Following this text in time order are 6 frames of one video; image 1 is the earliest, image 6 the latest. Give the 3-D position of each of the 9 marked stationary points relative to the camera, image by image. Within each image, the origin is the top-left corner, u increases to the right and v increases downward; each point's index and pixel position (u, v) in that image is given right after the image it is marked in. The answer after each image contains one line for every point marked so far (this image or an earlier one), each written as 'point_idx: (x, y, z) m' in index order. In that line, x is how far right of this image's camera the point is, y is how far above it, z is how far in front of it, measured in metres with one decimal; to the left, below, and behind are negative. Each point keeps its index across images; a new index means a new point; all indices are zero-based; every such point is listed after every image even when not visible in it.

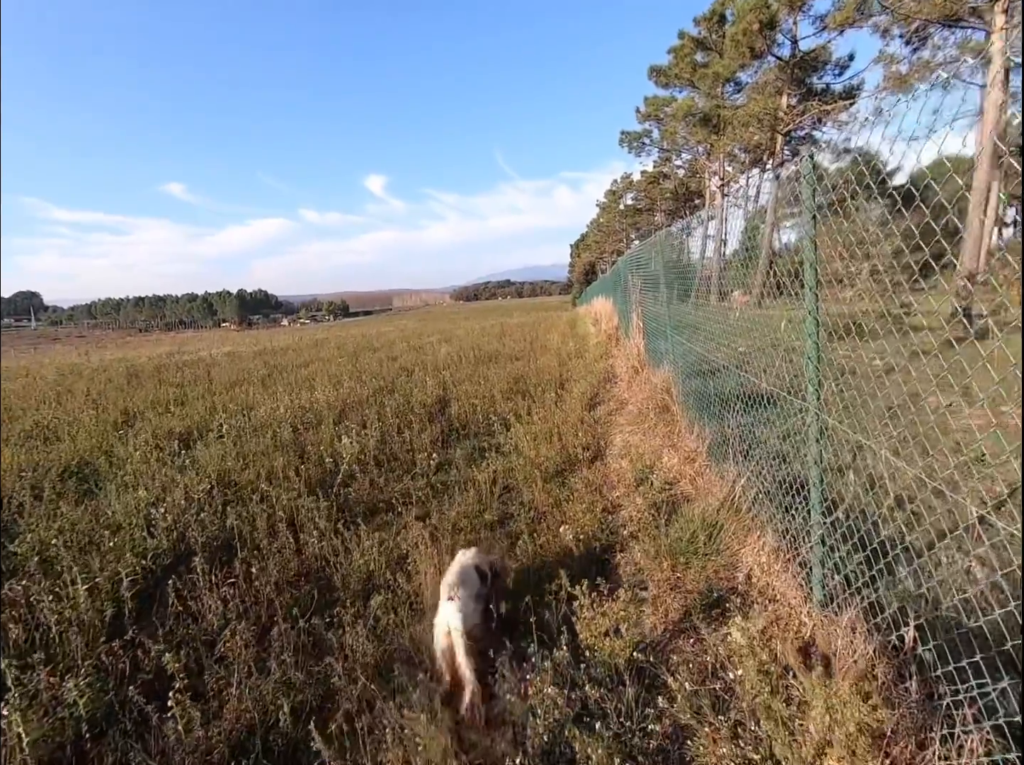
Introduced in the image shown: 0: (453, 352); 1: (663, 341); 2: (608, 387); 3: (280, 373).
0: (-1.0, +0.5, +9.4) m
1: (+1.8, +0.4, +6.0) m
2: (+1.2, -0.1, +6.3) m
3: (-3.4, +0.1, +7.8) m
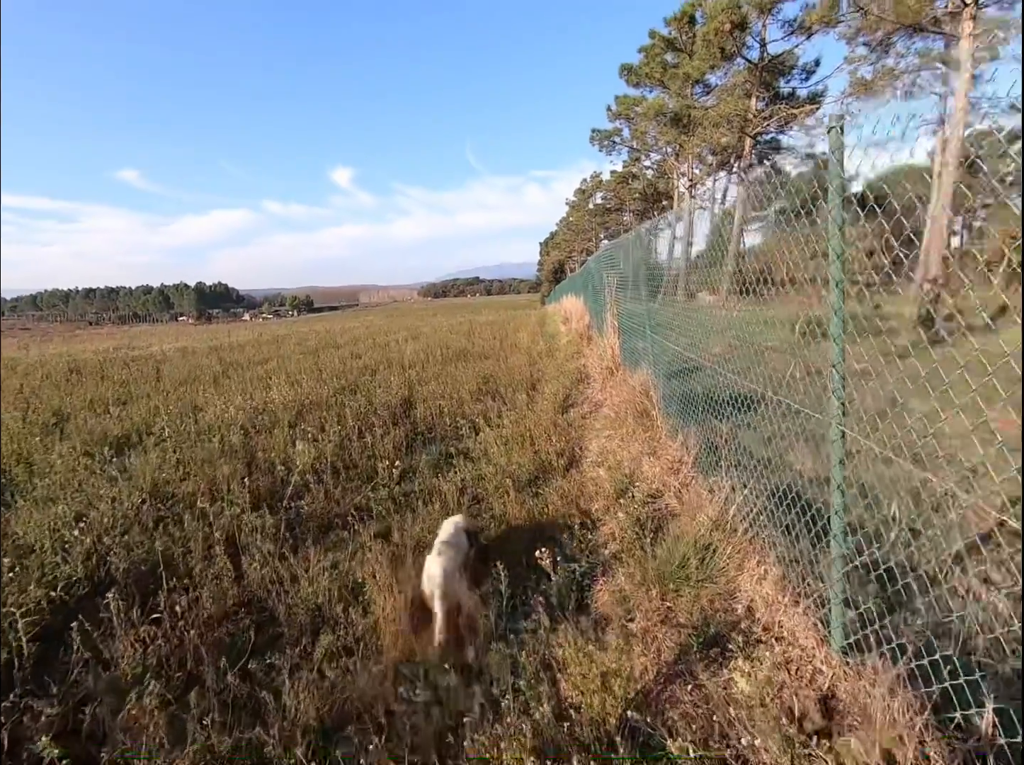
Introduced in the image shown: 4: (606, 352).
0: (-1.6, +0.5, +9.1) m
1: (+1.5, +0.4, +5.8) m
2: (+0.8, -0.1, +6.2) m
3: (-3.8, +0.1, +7.4) m
4: (+1.3, +0.3, +7.1) m
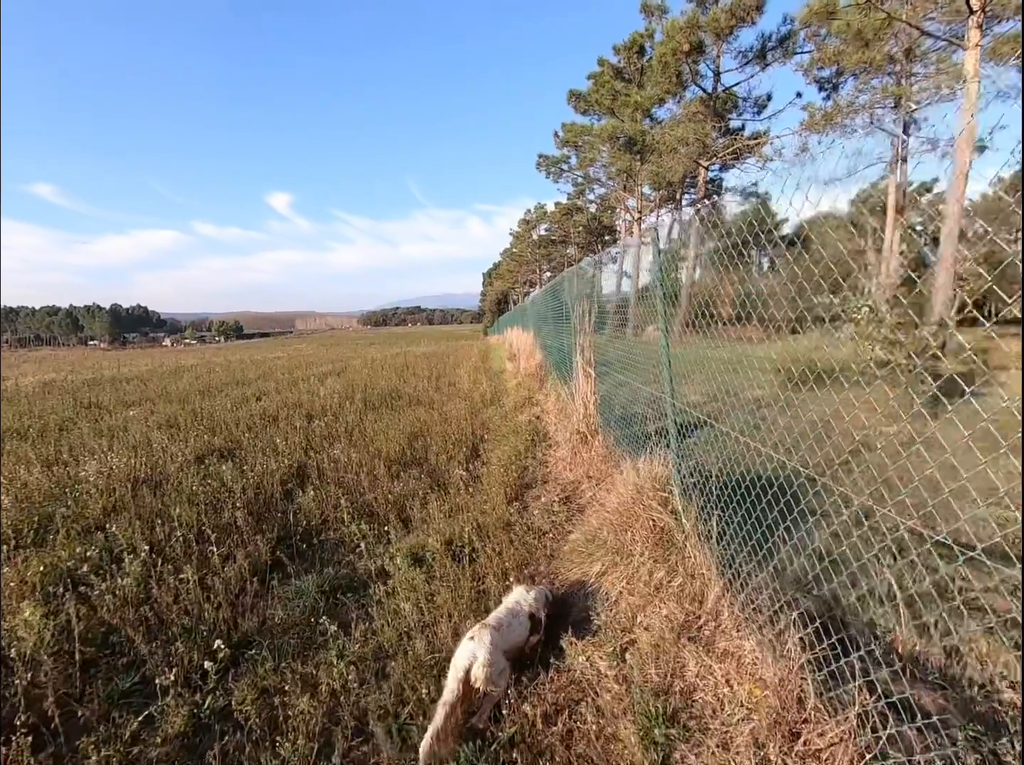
0: (-2.4, -0.1, +7.6) m
1: (+0.9, -0.1, +4.7) m
2: (+0.2, -0.7, +4.9) m
3: (-4.5, -0.4, +5.6) m
4: (+0.6, -0.3, +5.9) m
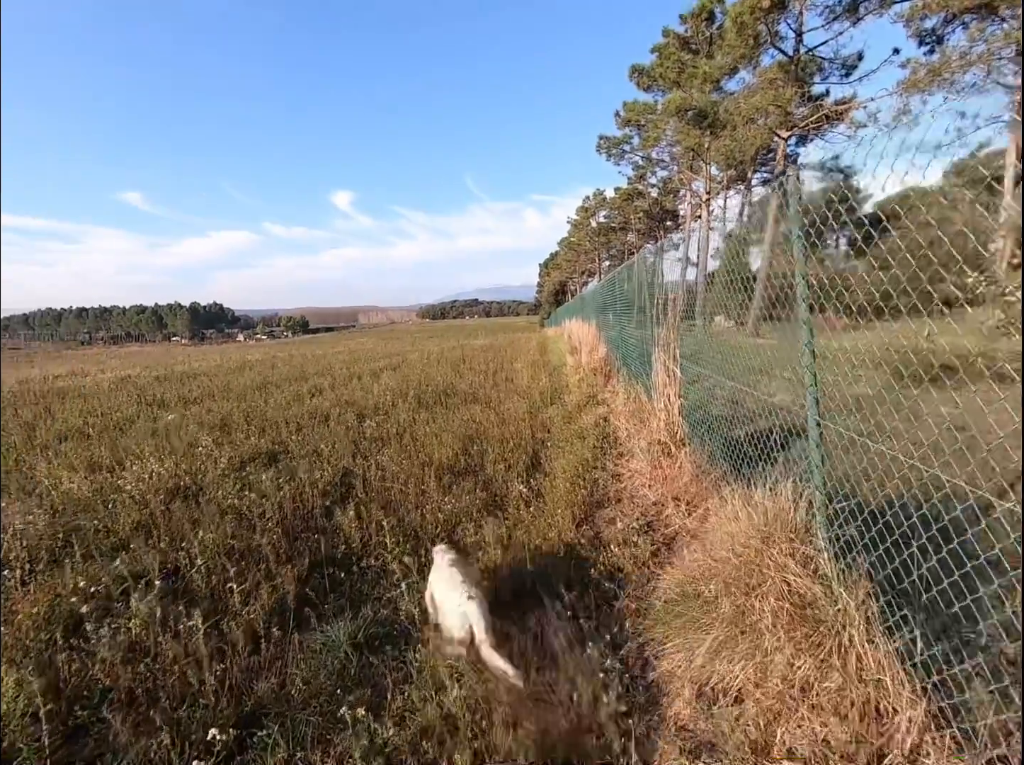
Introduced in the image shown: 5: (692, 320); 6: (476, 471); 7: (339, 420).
0: (-1.6, -0.1, +7.3) m
1: (+1.4, -0.1, +4.1) m
2: (+0.8, -0.6, +4.4) m
3: (-3.9, -0.4, +5.6) m
4: (+1.2, -0.2, +5.4) m
5: (+1.5, +0.5, +4.5) m
6: (-0.3, -0.6, +4.1) m
7: (-1.6, -0.4, +5.1) m
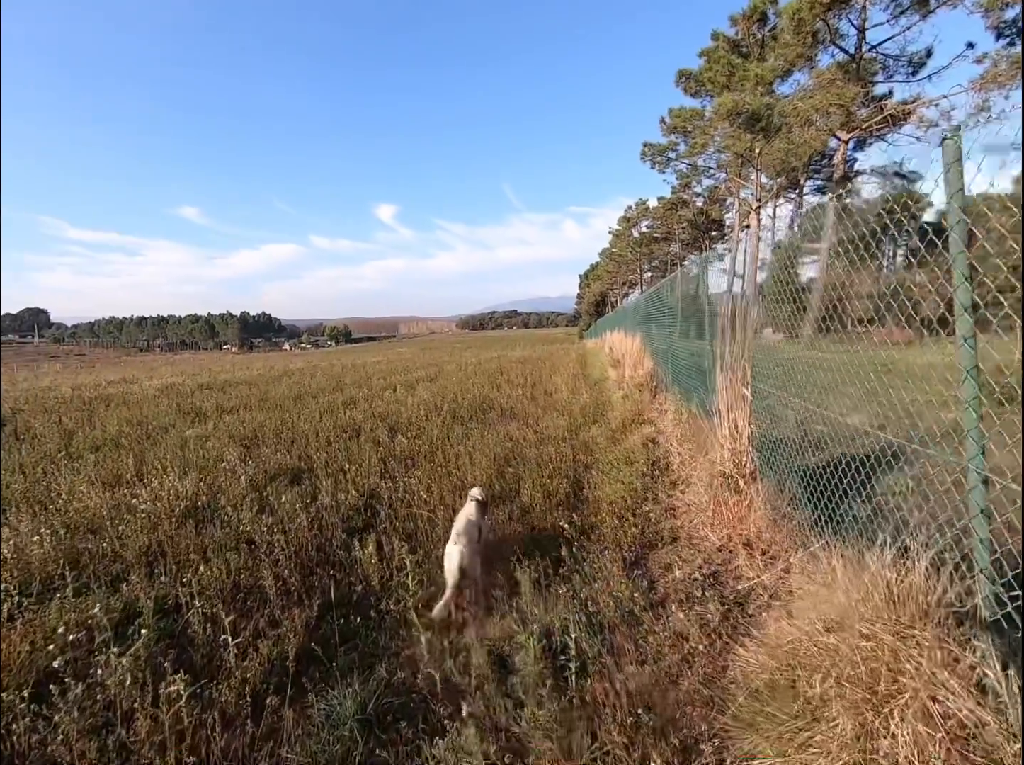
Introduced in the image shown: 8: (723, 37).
0: (-1.1, -0.2, +7.1) m
1: (+1.7, -0.2, +3.7) m
2: (+1.0, -0.8, +4.1) m
3: (-3.5, -0.5, +5.6) m
4: (+1.6, -0.4, +5.0) m
5: (+1.8, +0.4, +4.1) m
6: (0.0, -0.7, +3.8) m
7: (-1.3, -0.5, +4.9) m
8: (+5.0, +8.2, +12.7) m
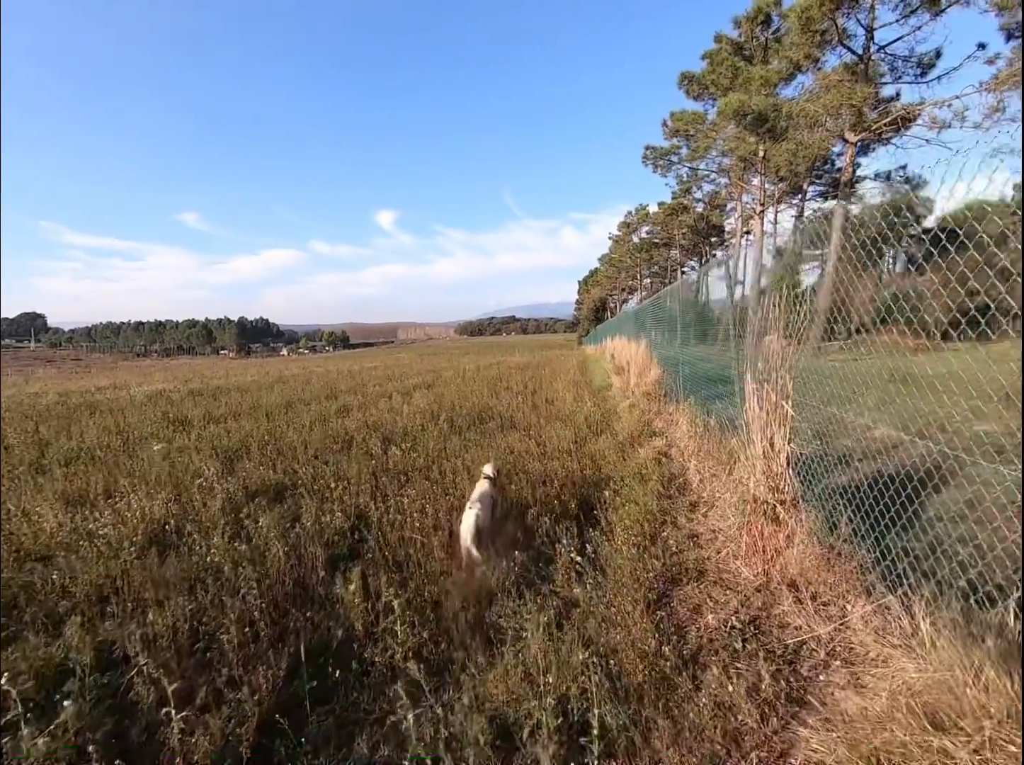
0: (-1.1, -0.3, +6.8) m
1: (+1.7, -0.3, +3.4) m
2: (+1.1, -0.8, +3.8) m
3: (-3.5, -0.5, +5.3) m
4: (+1.6, -0.5, +4.7) m
5: (+1.8, +0.3, +3.8) m
6: (0.0, -0.8, +3.5) m
7: (-1.3, -0.5, +4.6) m
8: (+5.0, +8.0, +12.5) m
